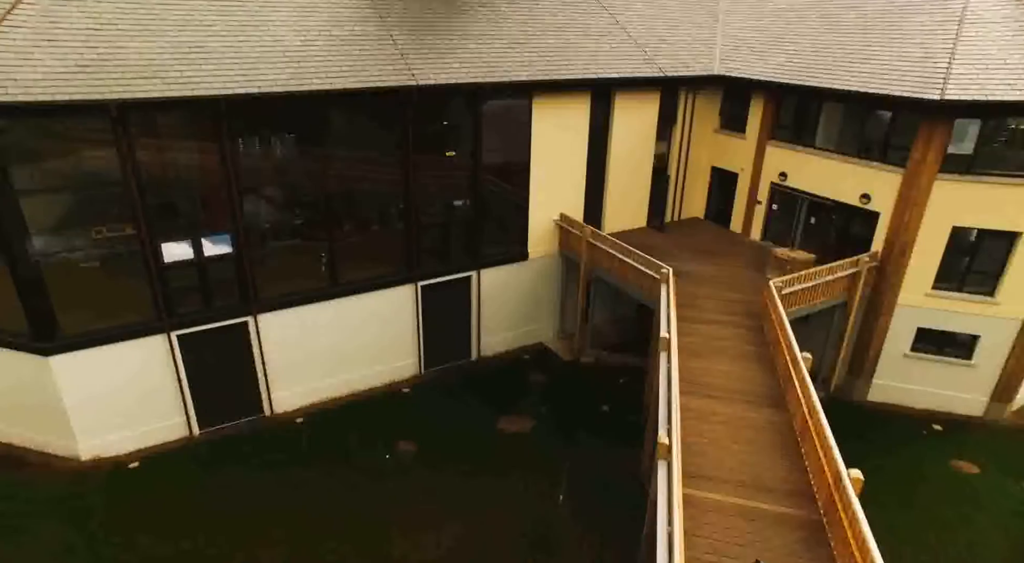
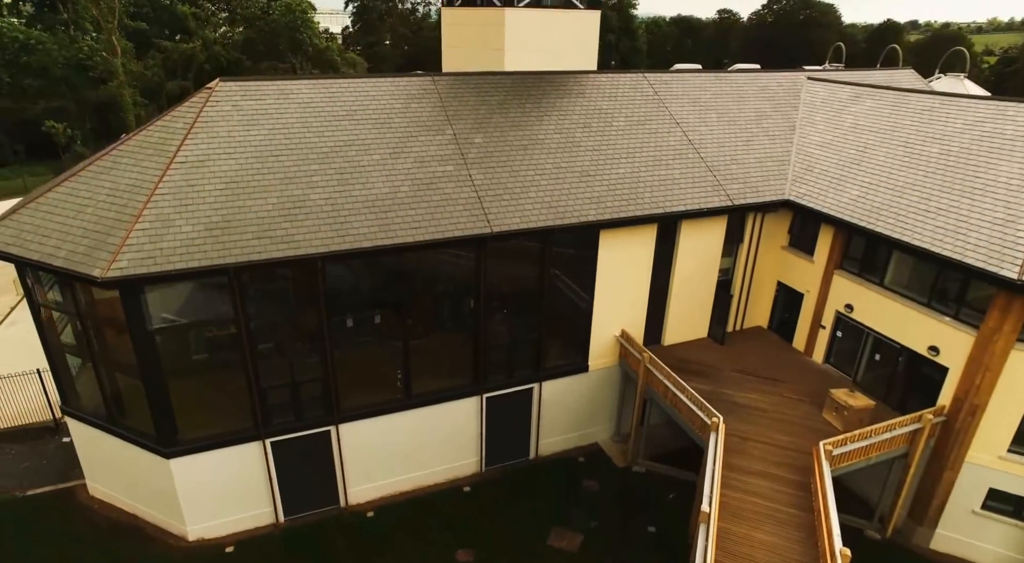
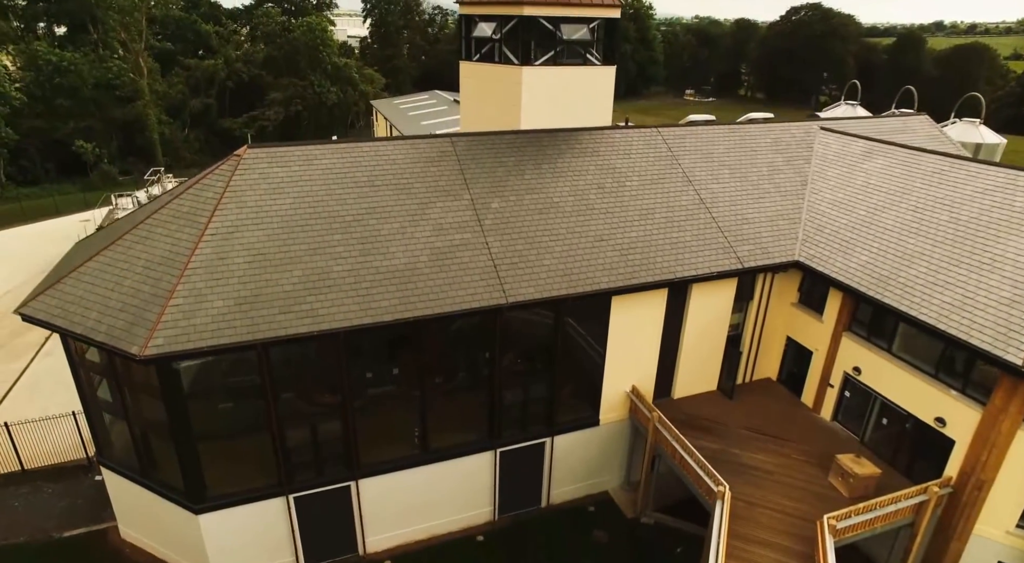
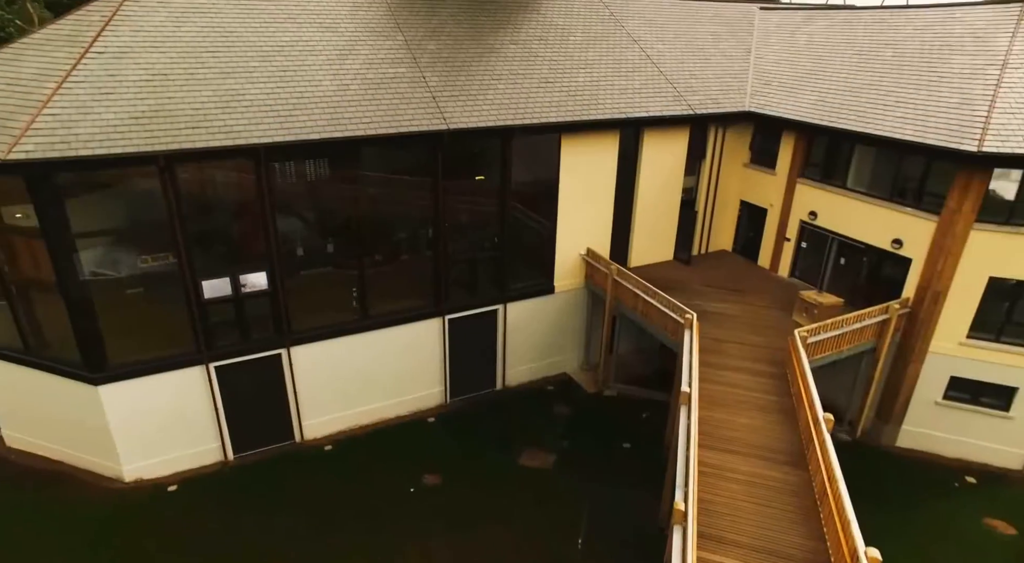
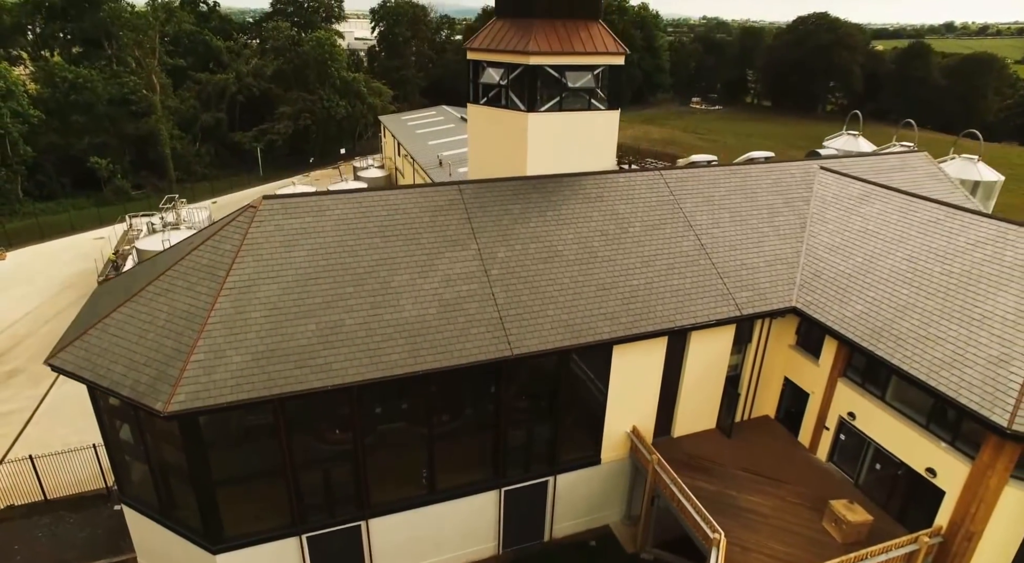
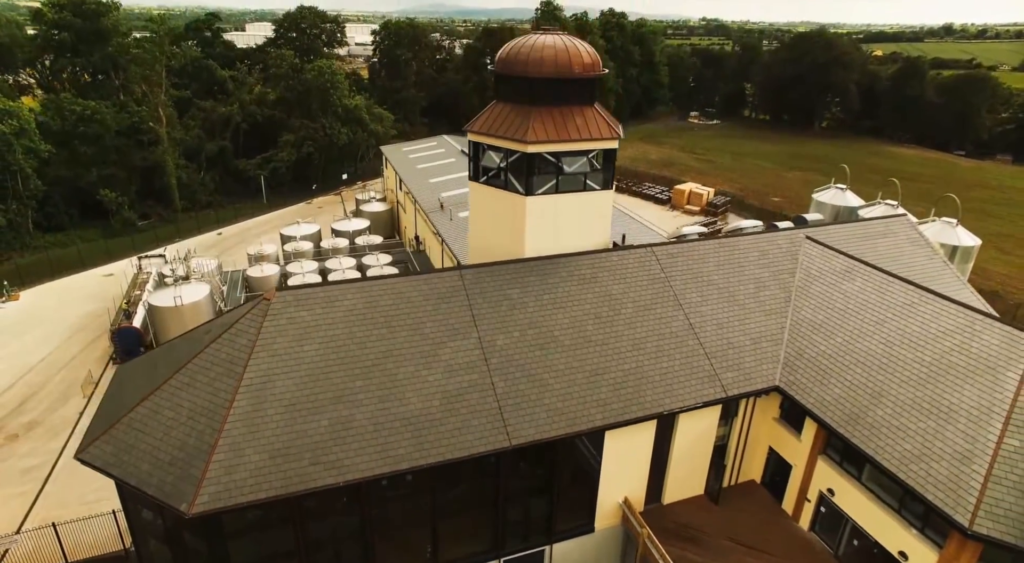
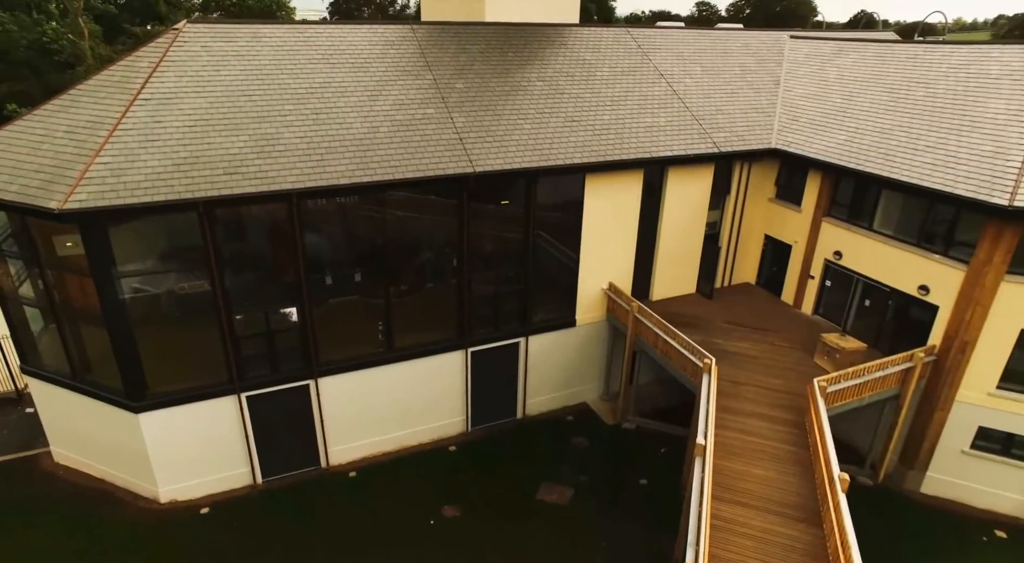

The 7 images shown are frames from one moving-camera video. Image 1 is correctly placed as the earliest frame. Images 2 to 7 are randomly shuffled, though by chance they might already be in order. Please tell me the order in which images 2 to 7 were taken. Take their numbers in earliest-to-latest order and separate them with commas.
4, 7, 2, 3, 5, 6
